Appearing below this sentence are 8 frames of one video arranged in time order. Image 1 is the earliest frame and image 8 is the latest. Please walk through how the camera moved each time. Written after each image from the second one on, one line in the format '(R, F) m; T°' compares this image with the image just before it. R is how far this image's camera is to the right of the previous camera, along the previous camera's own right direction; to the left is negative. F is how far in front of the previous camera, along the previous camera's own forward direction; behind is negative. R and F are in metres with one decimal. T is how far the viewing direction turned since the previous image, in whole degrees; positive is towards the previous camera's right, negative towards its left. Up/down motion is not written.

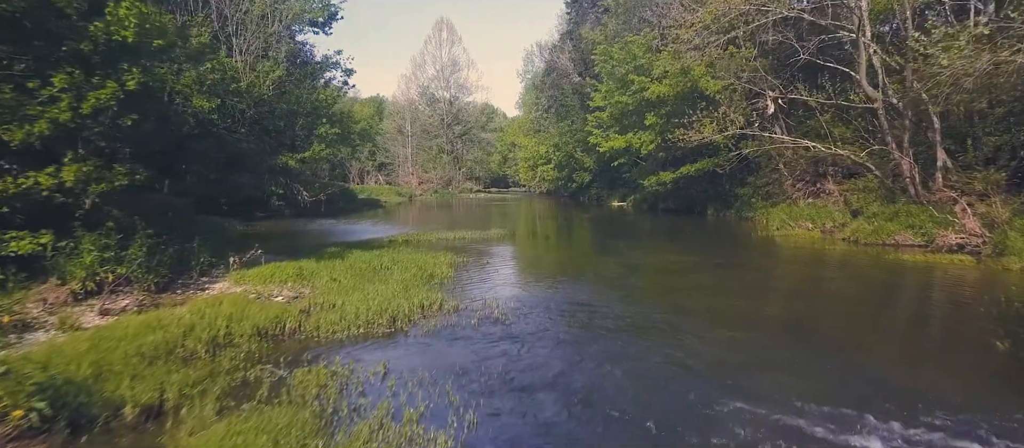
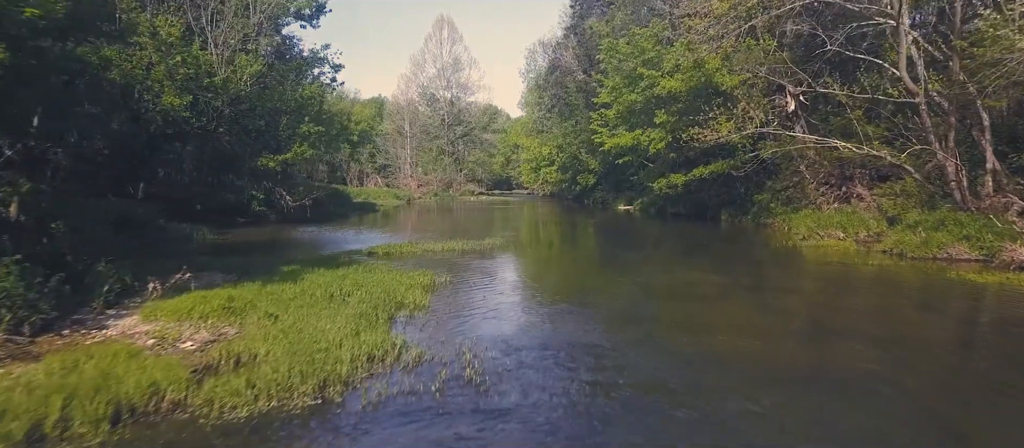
(+0.2, +2.1) m; 0°
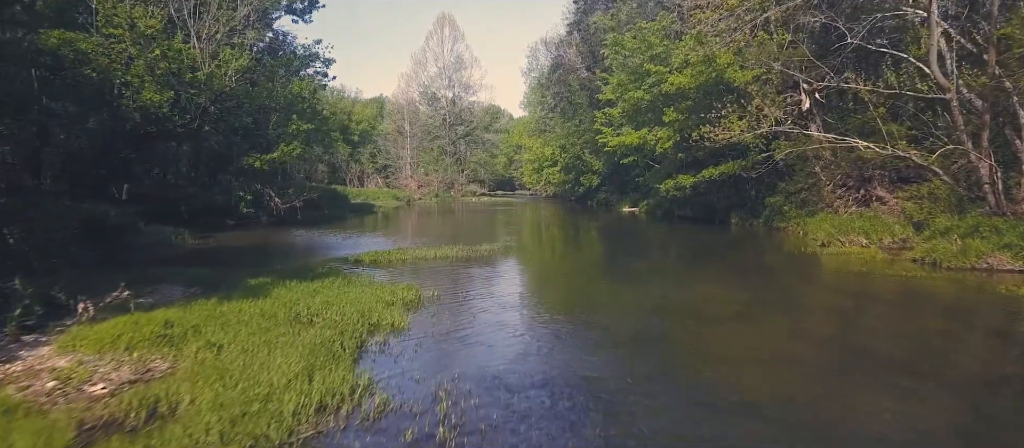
(+0.1, +1.3) m; 0°
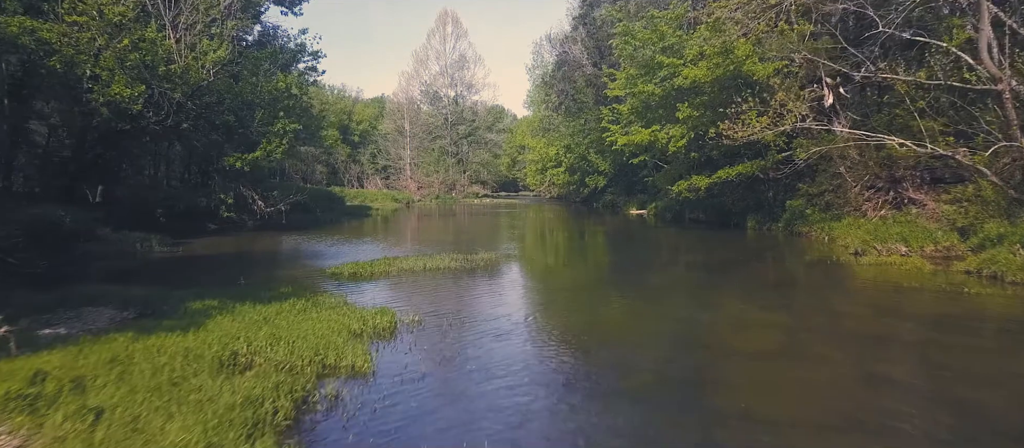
(+0.1, +1.7) m; 0°
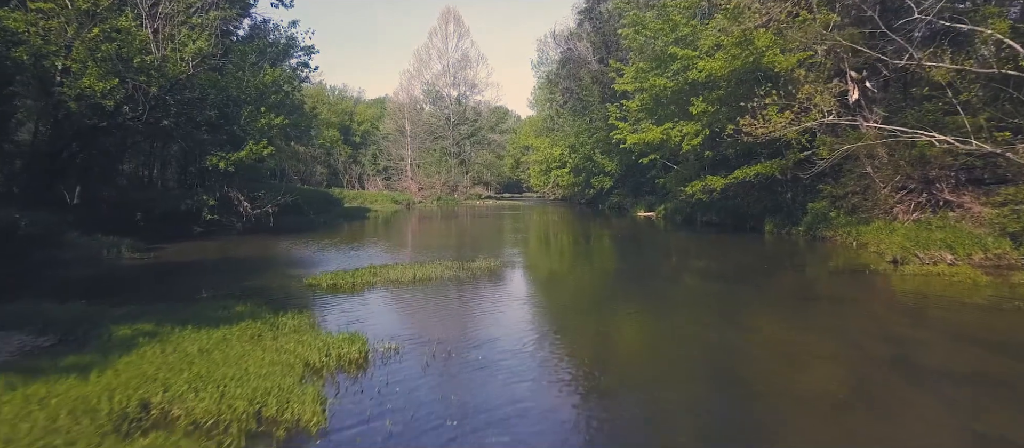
(+0.1, +1.5) m; 0°
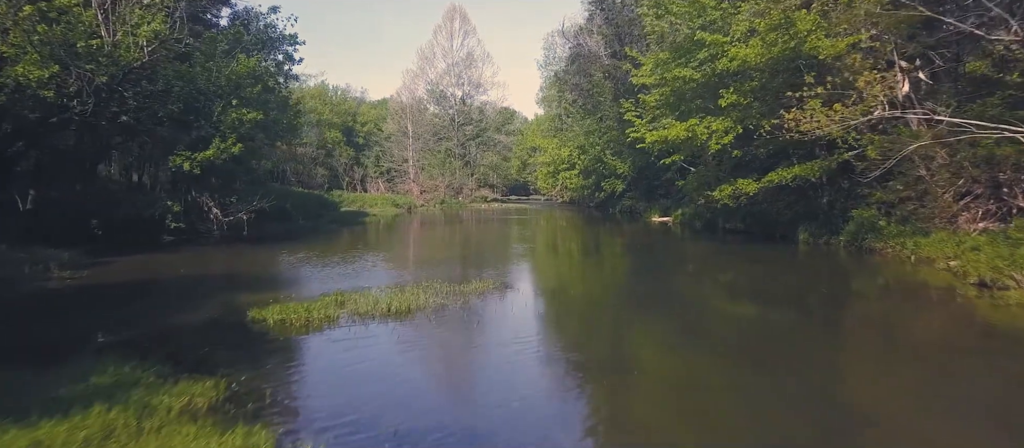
(+0.1, +2.6) m; -1°
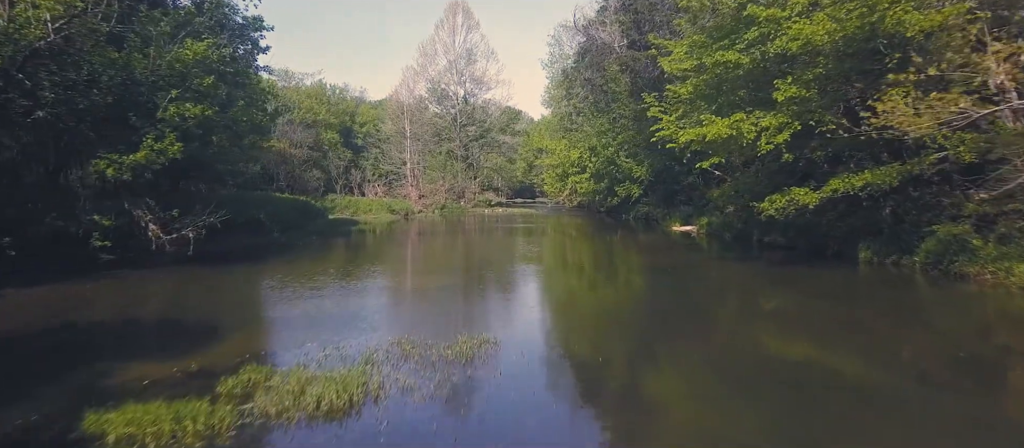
(0.0, +3.6) m; -1°
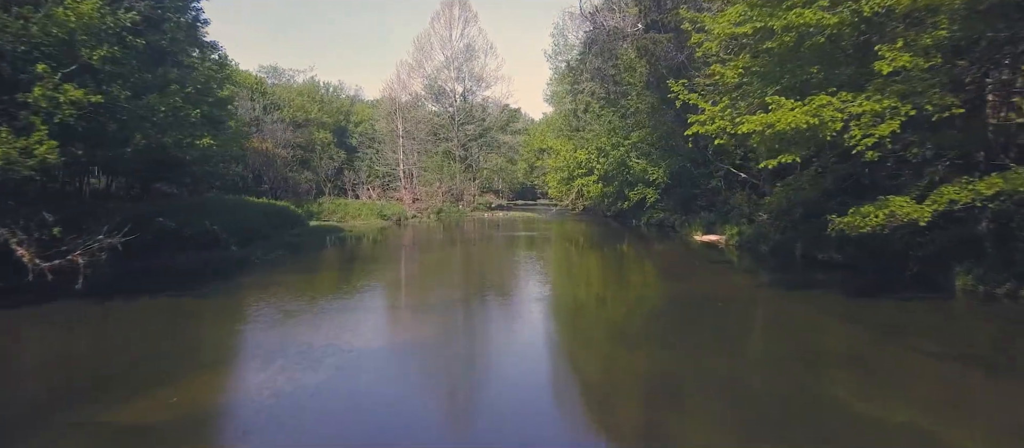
(0.0, +4.2) m; 0°
